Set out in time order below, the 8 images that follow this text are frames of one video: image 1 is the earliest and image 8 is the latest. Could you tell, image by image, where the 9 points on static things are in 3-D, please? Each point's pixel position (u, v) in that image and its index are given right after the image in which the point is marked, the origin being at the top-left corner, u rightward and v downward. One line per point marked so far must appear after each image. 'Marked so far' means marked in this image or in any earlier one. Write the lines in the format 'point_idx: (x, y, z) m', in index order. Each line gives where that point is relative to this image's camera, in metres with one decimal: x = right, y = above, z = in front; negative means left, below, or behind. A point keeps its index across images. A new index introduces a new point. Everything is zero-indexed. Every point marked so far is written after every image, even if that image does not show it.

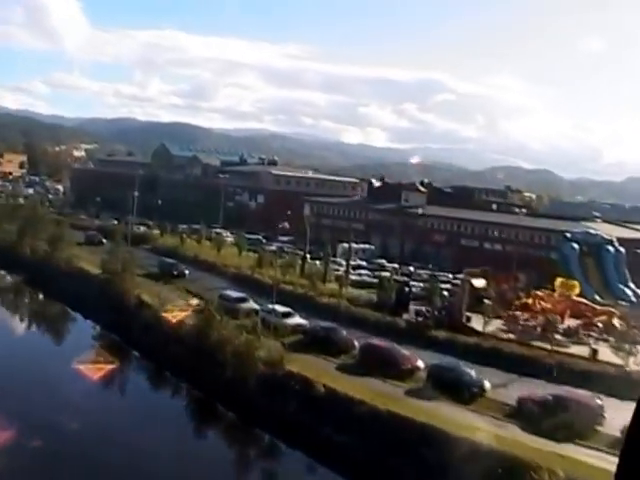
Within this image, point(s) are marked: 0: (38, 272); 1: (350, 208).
0: (-2.6, -0.3, +9.2) m
1: (+0.4, +0.4, +12.8) m
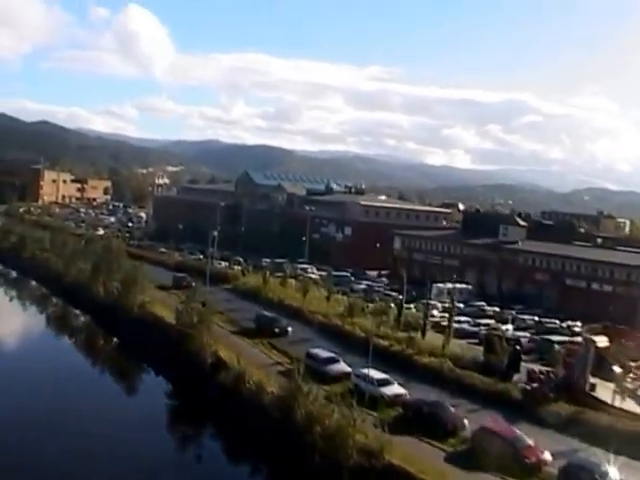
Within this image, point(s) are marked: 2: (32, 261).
0: (-1.8, -0.7, +8.6) m
1: (+1.5, 0.0, +12.0) m
2: (-3.6, -0.3, +12.4) m
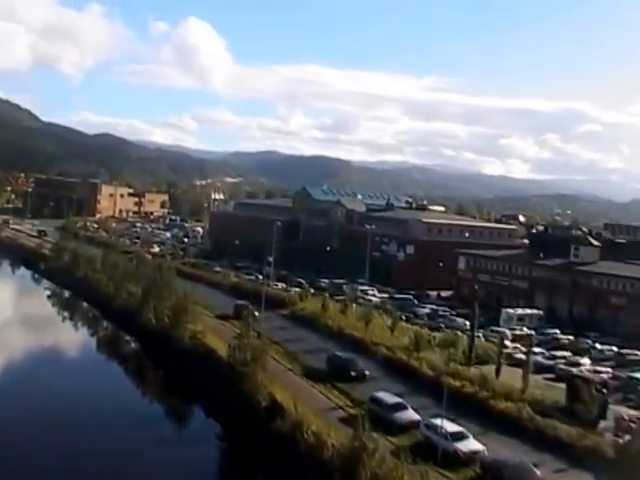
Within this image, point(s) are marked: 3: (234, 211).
0: (-1.3, -0.9, +8.2) m
1: (+2.2, -0.3, +11.4) m
2: (-2.9, -0.5, +12.1) m
3: (-1.6, +0.5, +18.7) m
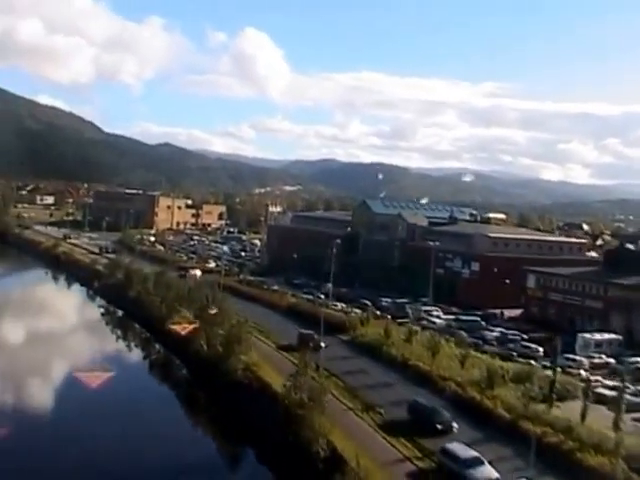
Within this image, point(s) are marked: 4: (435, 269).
0: (-0.8, -1.0, +7.7) m
1: (+2.9, -0.4, +10.7) m
2: (-2.2, -0.7, +11.7) m
3: (-0.5, +0.3, +18.2) m
4: (+1.5, -0.4, +13.2) m
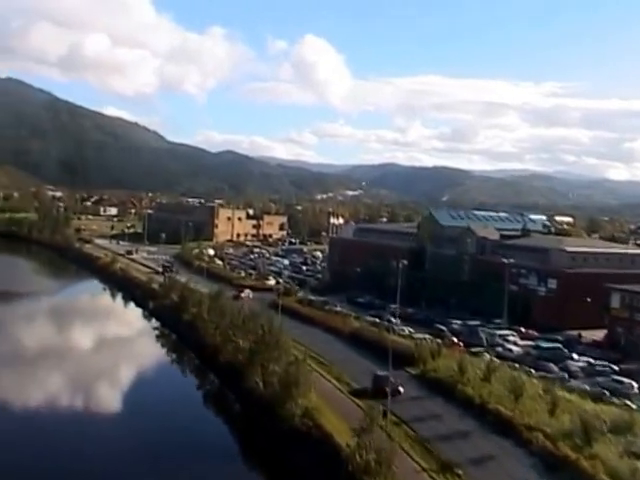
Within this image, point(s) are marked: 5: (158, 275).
0: (-0.4, -1.2, +7.0) m
1: (+3.5, -0.6, +9.7) m
2: (-1.4, -1.0, +11.1) m
3: (+0.6, 0.0, +17.5) m
4: (+2.4, -0.6, +12.3) m
5: (-2.6, -0.6, +15.8) m
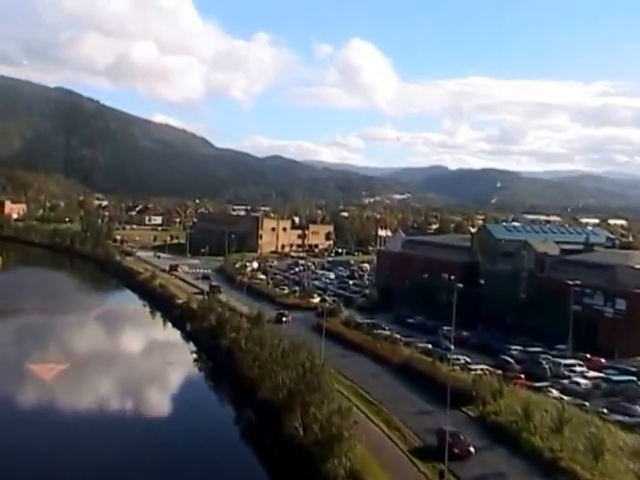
0: (-0.1, -1.4, +6.2) m
1: (+3.9, -0.8, +8.8) m
2: (-0.9, -1.2, +10.3) m
3: (+1.4, -0.2, +16.6) m
4: (+2.9, -0.8, +11.4) m
5: (-1.9, -0.8, +15.1) m
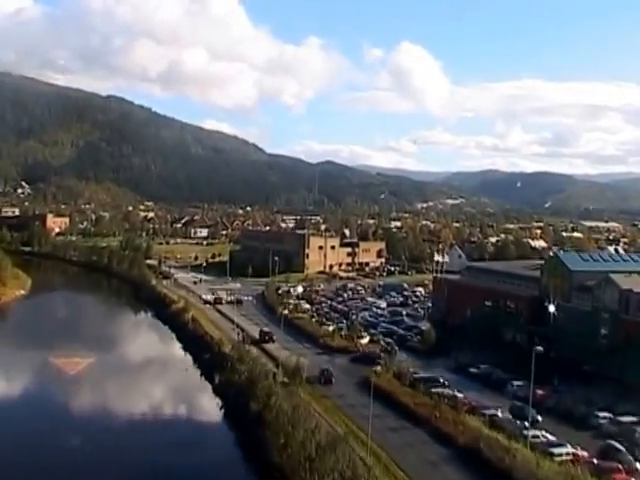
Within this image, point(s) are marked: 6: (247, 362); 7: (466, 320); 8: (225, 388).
0: (+0.1, -1.8, +4.6) m
1: (+4.3, -1.2, +6.9) m
2: (-0.5, -1.6, +8.7) m
3: (+2.2, -0.6, +14.9) m
4: (+3.4, -1.2, +9.6) m
5: (-1.2, -1.2, +13.5) m
6: (-0.8, -1.3, +10.5) m
7: (+2.1, -1.1, +14.1) m
8: (-1.0, -1.6, +10.7) m
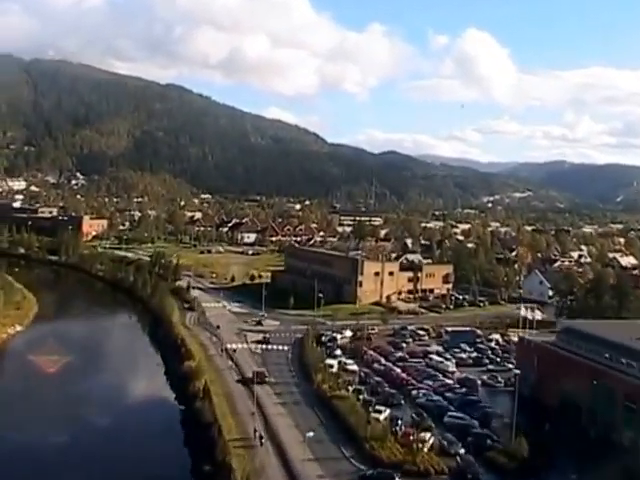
0: (0.0, -2.5, +1.0) m
1: (+4.3, -1.9, +3.1) m
2: (-0.4, -2.2, +5.2) m
3: (+2.7, -1.2, +11.2) m
4: (+3.6, -1.9, +5.8) m
5: (-0.7, -1.8, +10.0) m
6: (-0.5, -1.9, +7.0) m
7: (+2.6, -1.7, +10.4) m
8: (-0.7, -2.2, +7.2) m
